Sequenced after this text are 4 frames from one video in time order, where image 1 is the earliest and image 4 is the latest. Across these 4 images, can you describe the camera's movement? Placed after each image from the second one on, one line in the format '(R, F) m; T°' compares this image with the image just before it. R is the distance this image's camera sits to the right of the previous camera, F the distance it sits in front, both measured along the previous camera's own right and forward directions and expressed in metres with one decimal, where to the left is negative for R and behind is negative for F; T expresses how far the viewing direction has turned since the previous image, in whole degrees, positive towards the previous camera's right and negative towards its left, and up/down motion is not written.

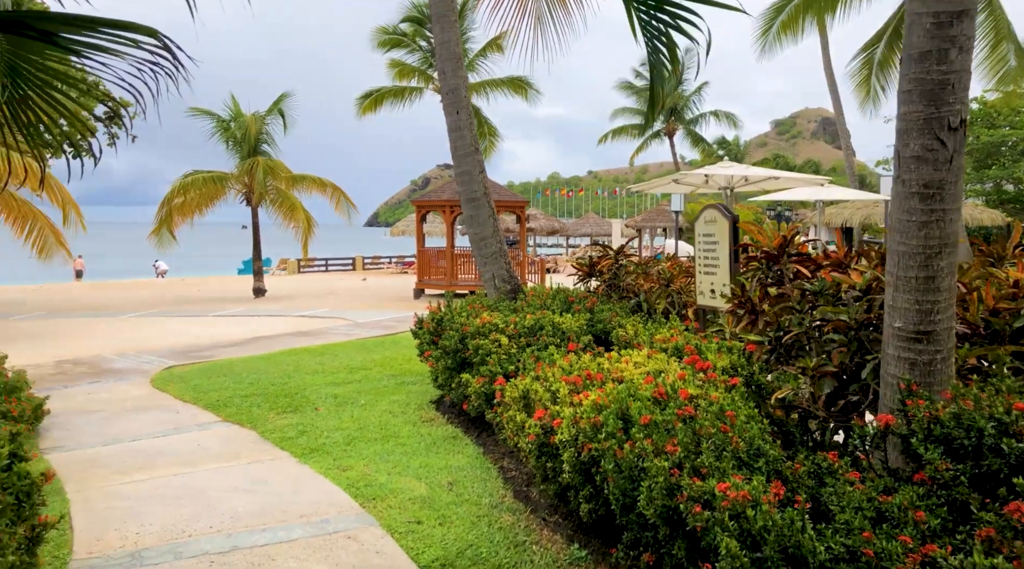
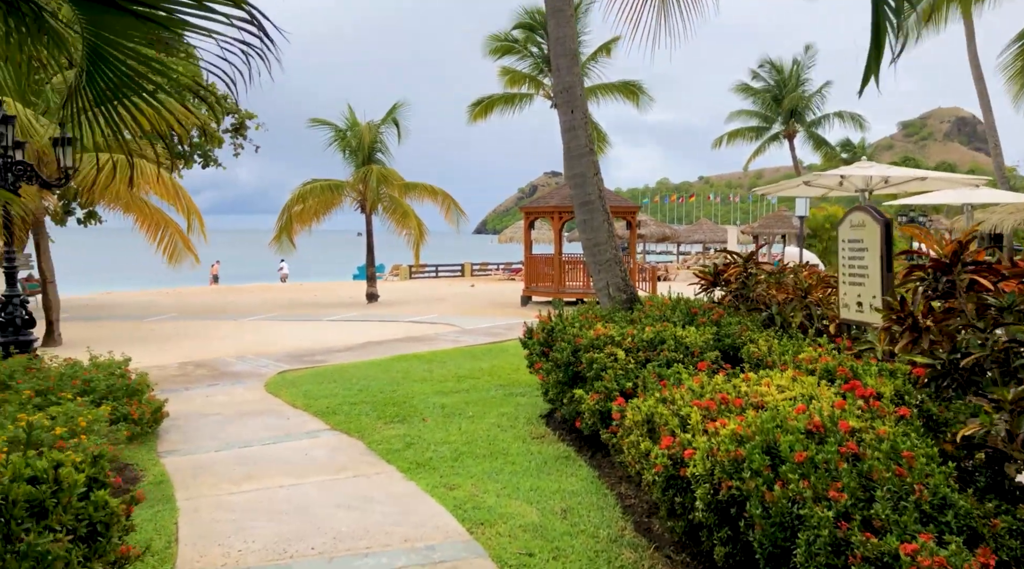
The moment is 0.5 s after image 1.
(-0.1, +0.4) m; -8°
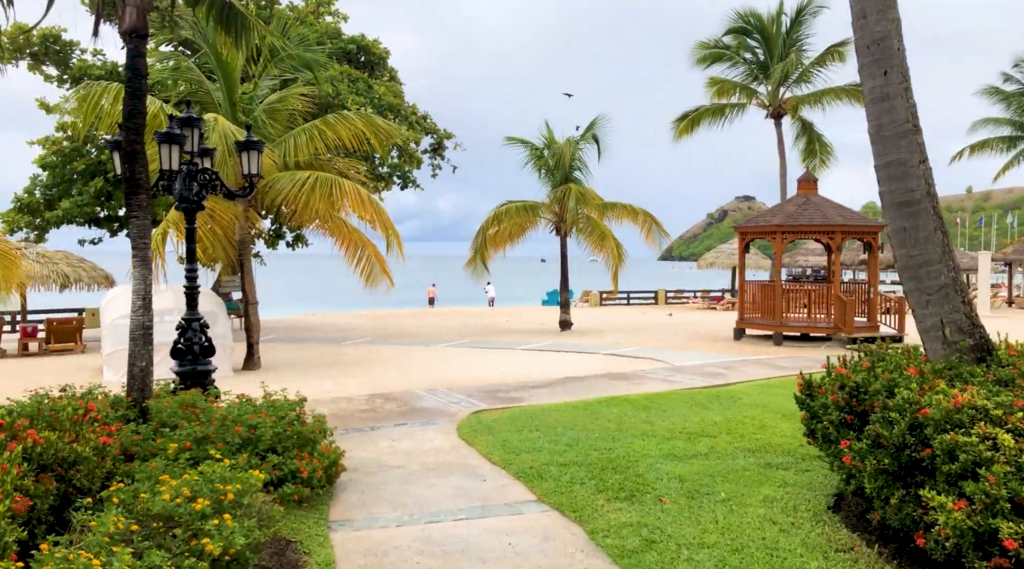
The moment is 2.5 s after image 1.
(-0.6, +1.8) m; -13°
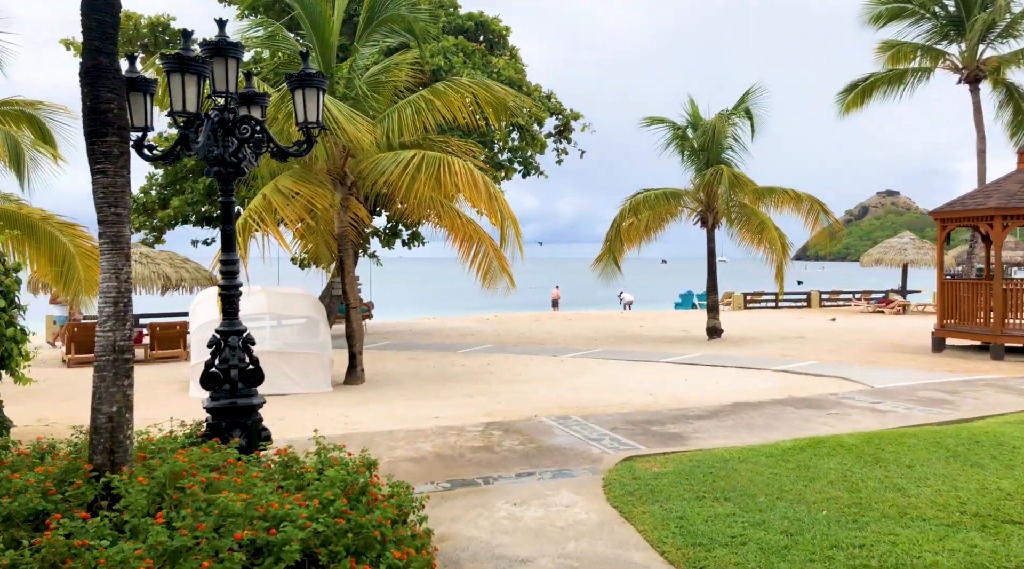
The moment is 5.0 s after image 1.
(-0.4, +2.6) m; -9°
